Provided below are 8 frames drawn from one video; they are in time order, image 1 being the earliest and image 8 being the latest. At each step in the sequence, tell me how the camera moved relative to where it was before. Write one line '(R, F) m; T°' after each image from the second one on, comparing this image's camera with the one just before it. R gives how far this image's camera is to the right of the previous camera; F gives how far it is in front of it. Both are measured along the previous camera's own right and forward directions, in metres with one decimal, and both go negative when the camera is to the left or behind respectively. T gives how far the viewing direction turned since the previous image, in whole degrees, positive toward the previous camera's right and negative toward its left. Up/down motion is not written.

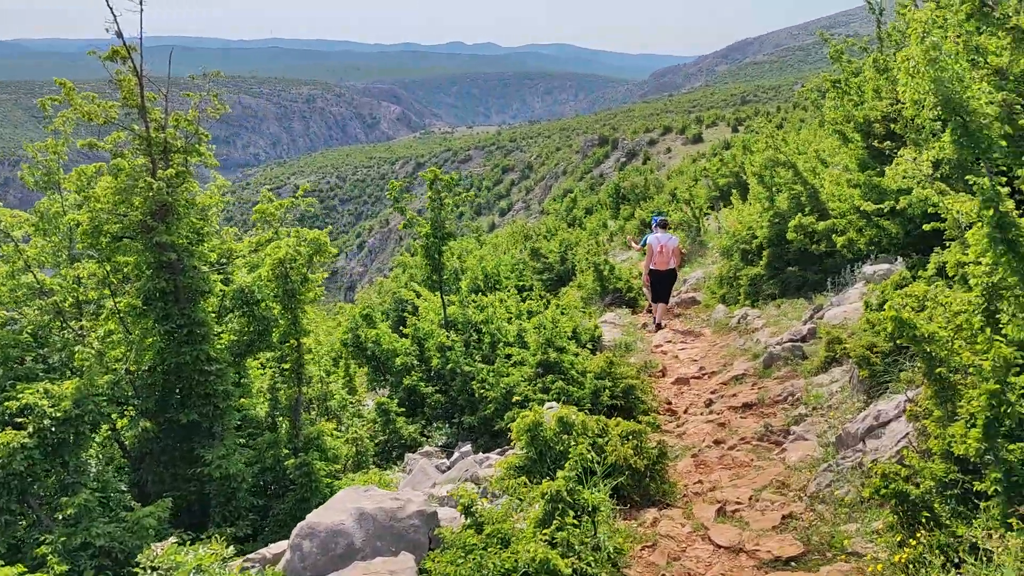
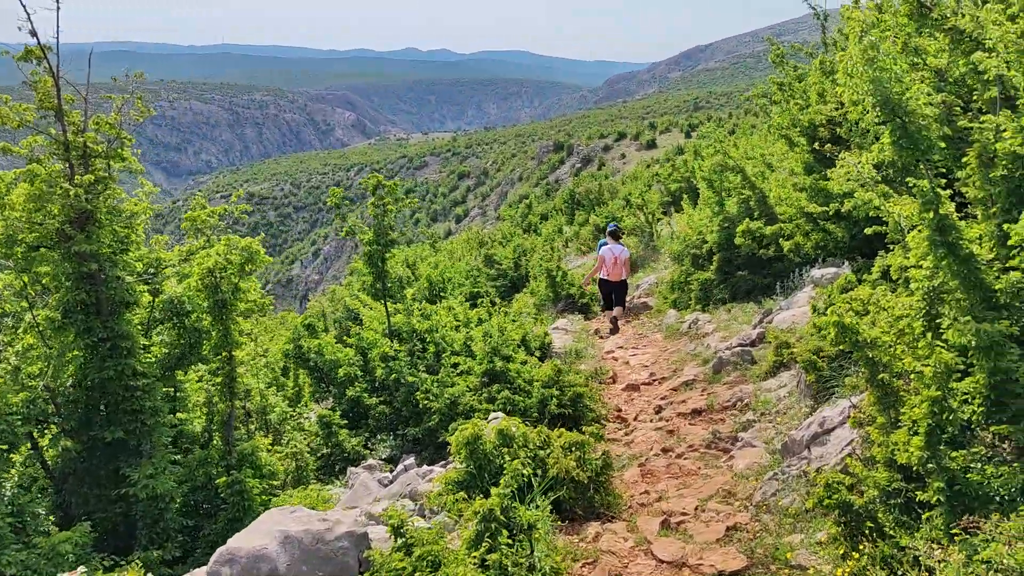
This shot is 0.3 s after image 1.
(+0.1, +0.2) m; +3°
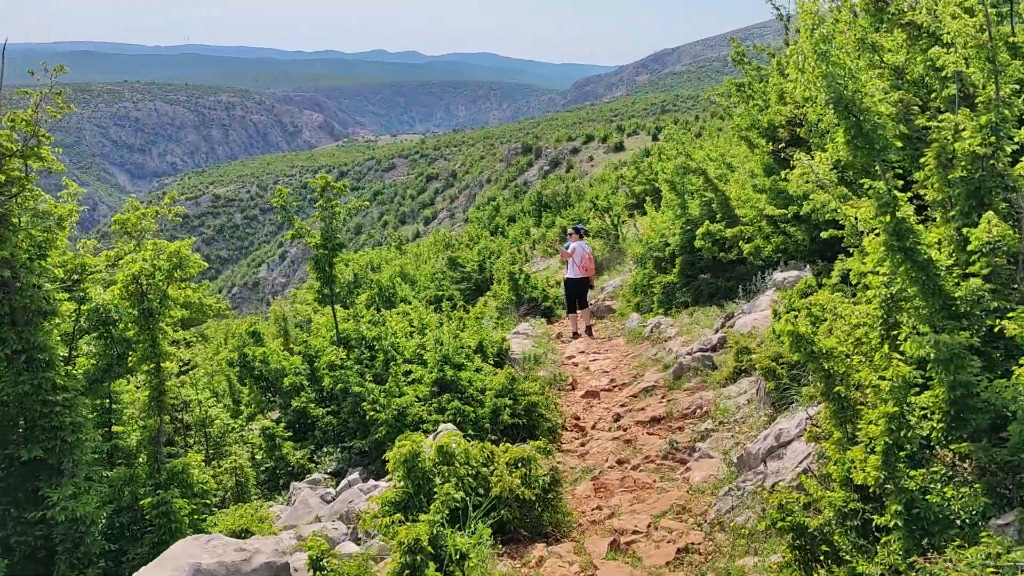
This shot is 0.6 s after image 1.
(+0.2, +0.3) m; +2°
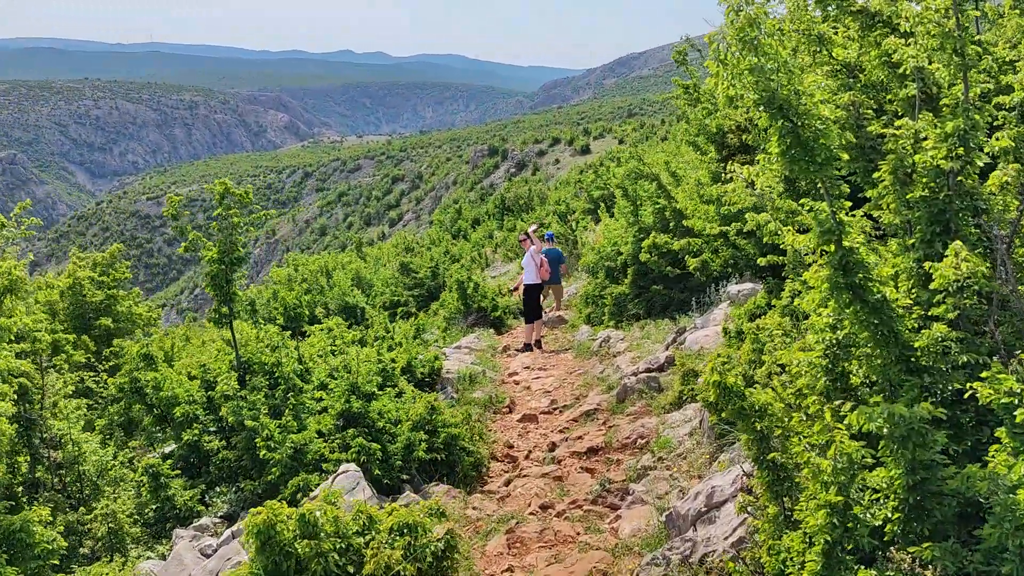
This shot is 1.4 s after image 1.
(+0.4, +0.8) m; +2°
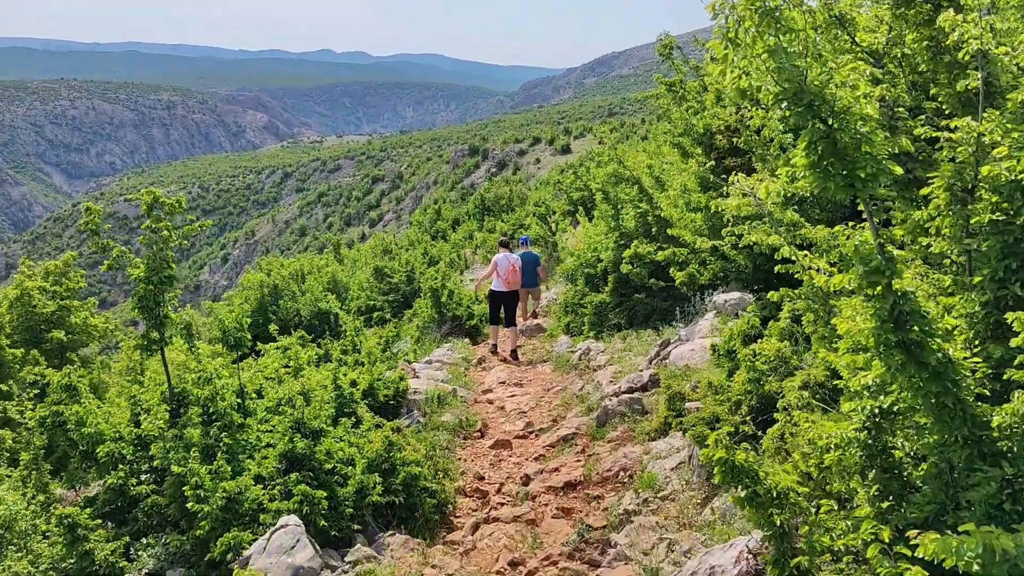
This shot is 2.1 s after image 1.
(+0.1, +0.8) m; +1°
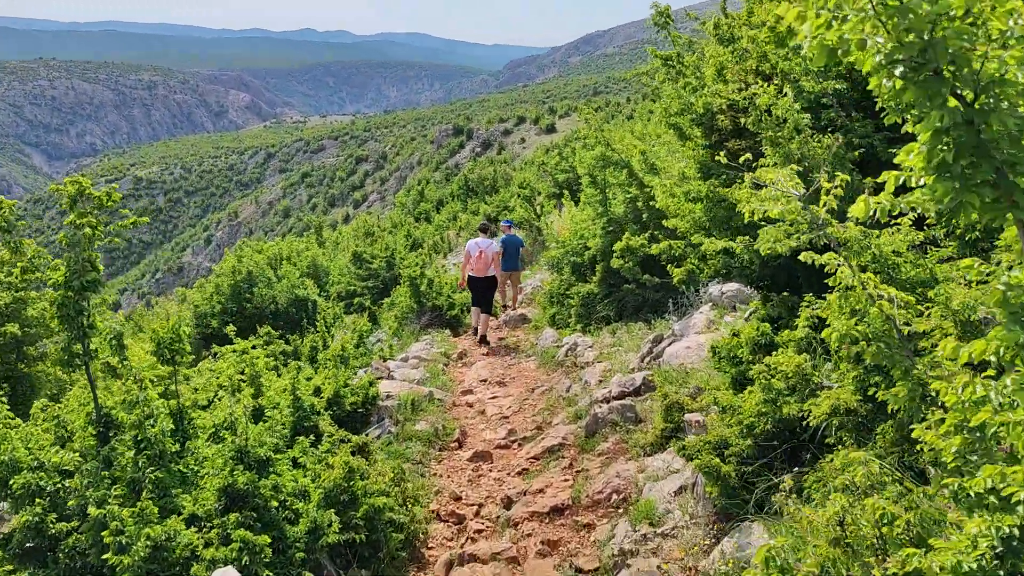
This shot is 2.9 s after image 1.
(+0.1, +0.8) m; +1°
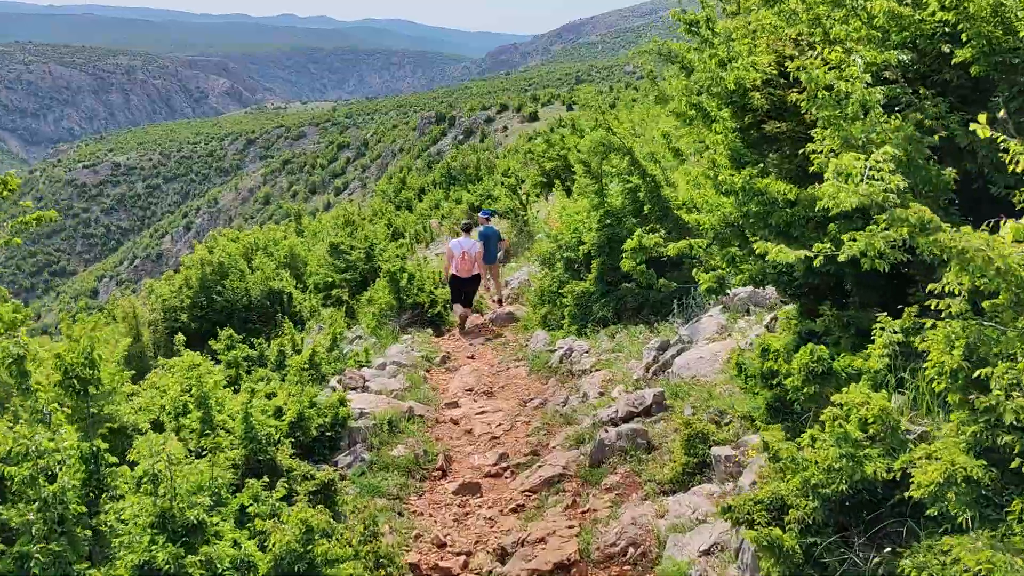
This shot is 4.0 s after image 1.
(-0.1, +1.1) m; +1°
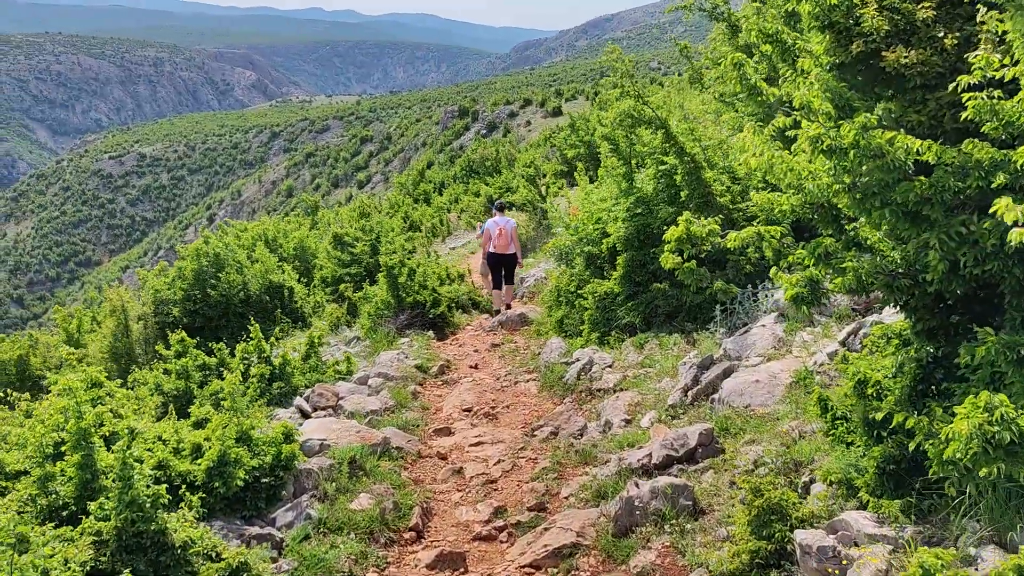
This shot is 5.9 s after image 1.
(+0.1, +1.9) m; -1°
